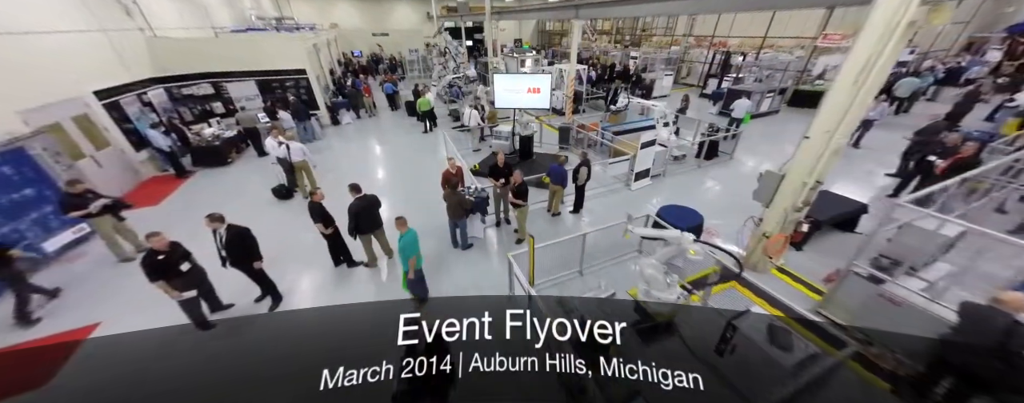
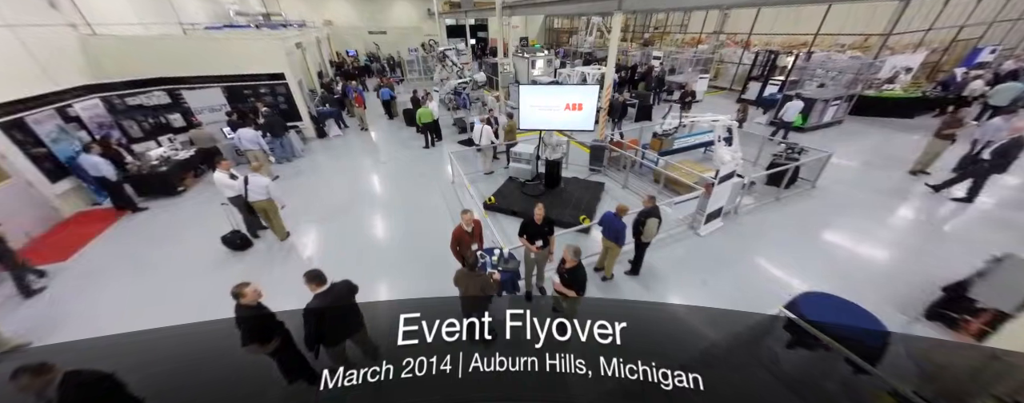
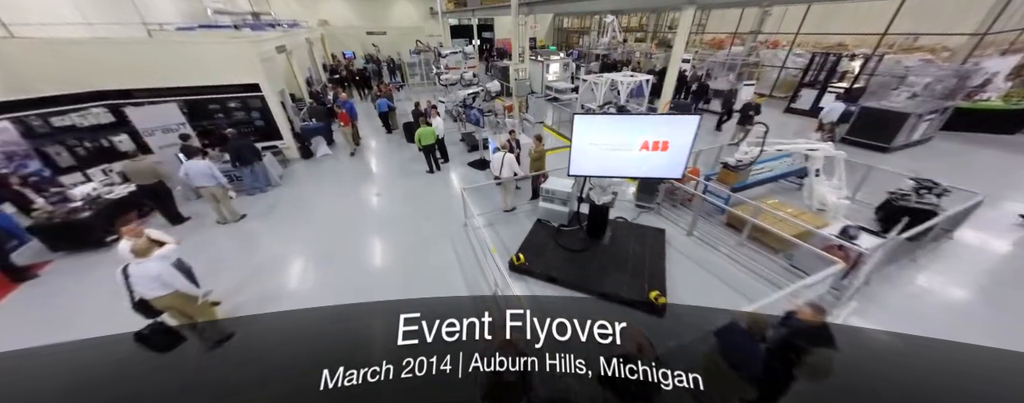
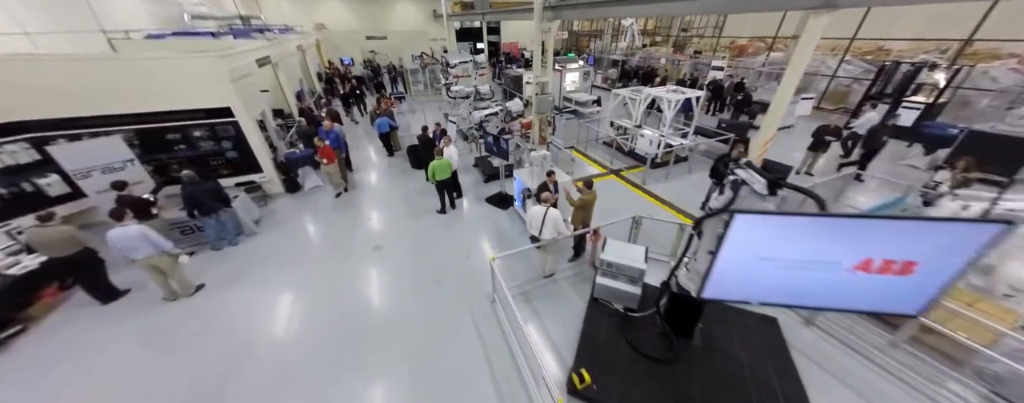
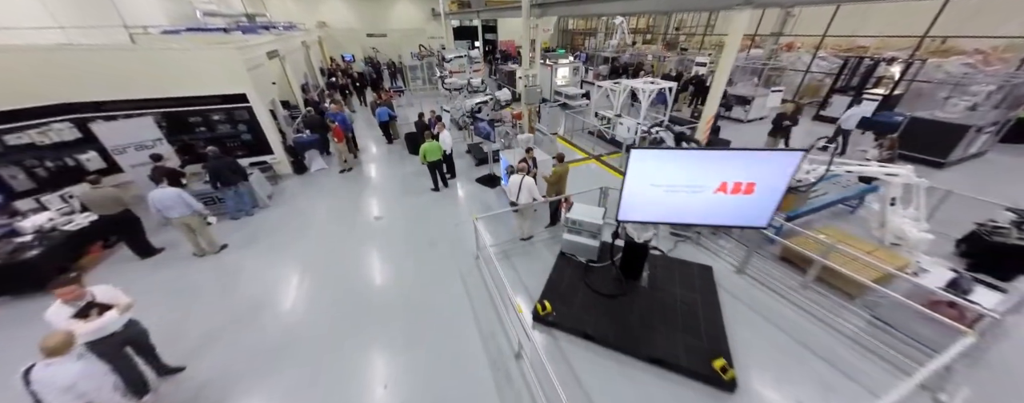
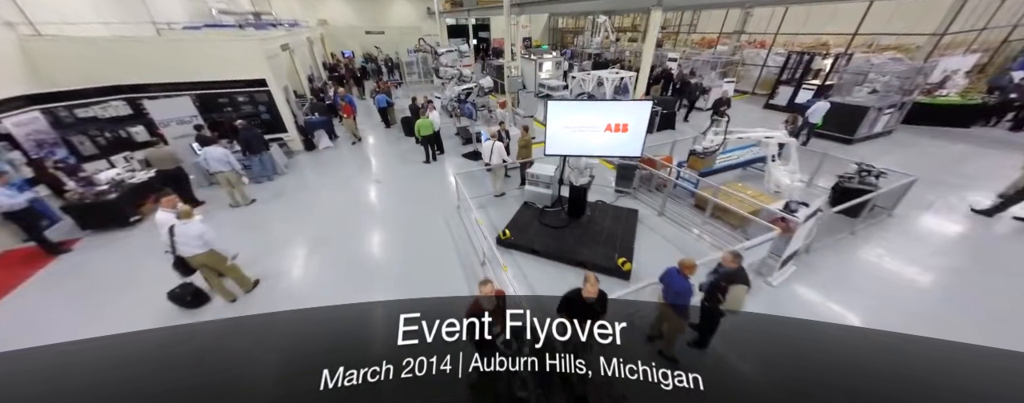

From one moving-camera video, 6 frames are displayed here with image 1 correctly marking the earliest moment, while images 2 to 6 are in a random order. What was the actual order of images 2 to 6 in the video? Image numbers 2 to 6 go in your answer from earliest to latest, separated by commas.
2, 6, 3, 5, 4
